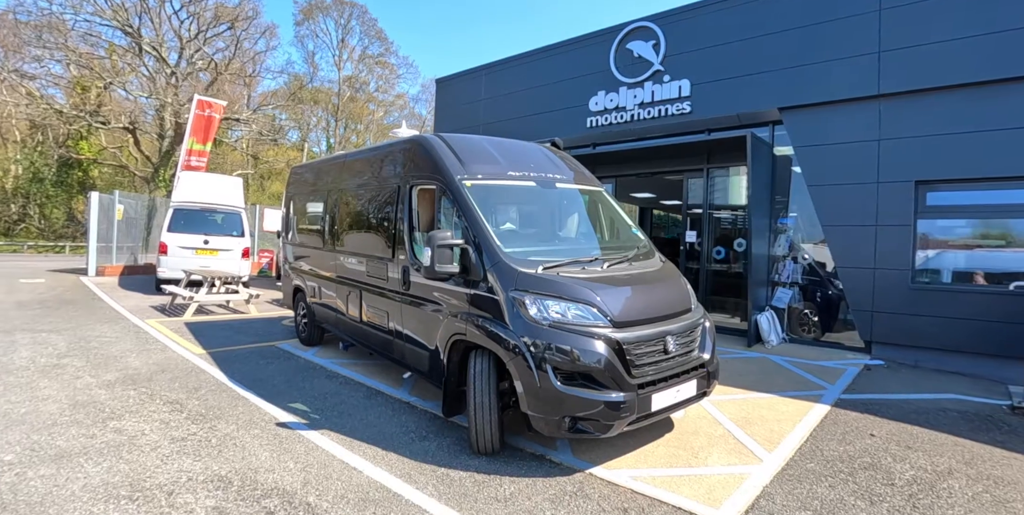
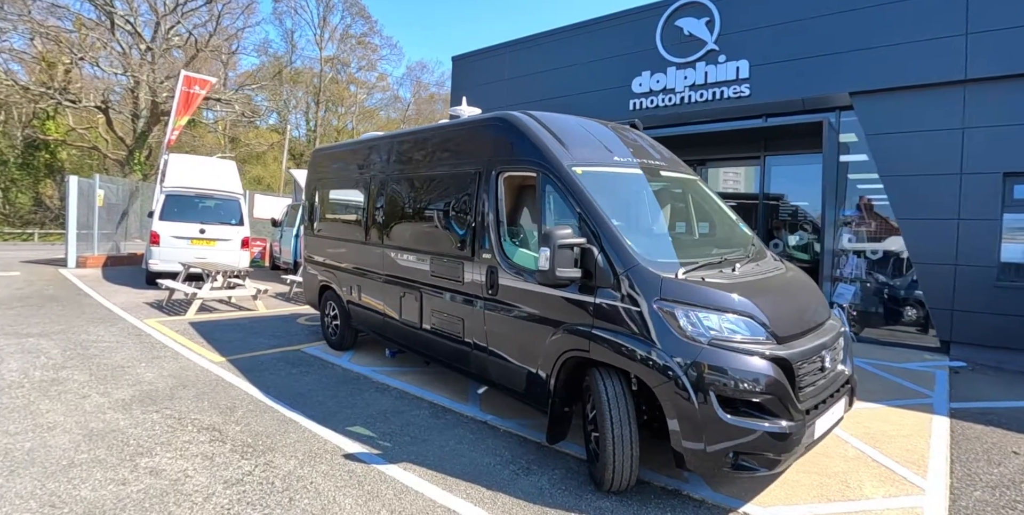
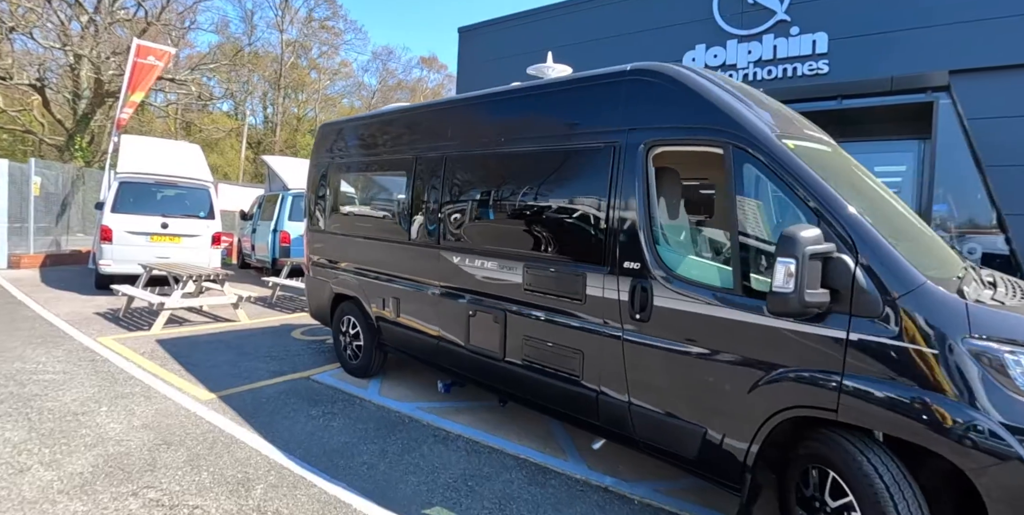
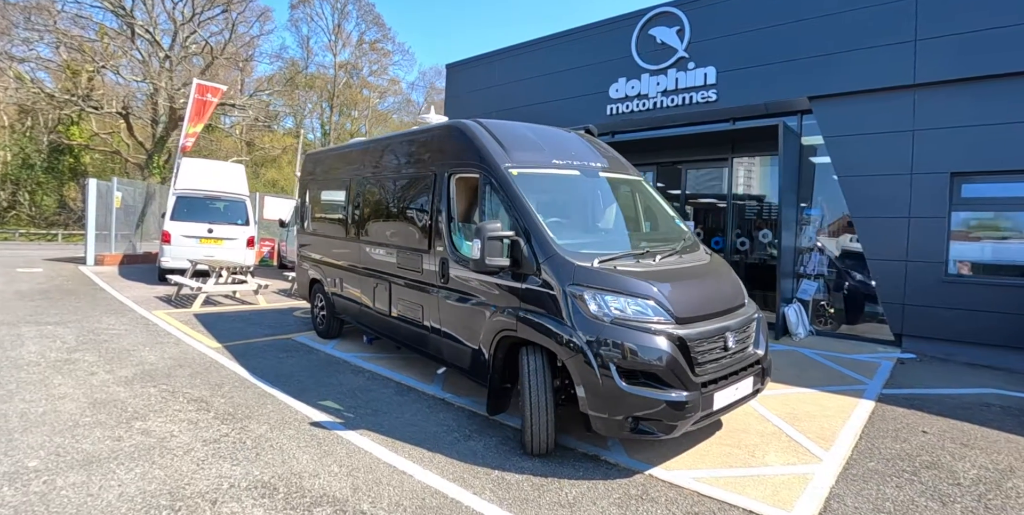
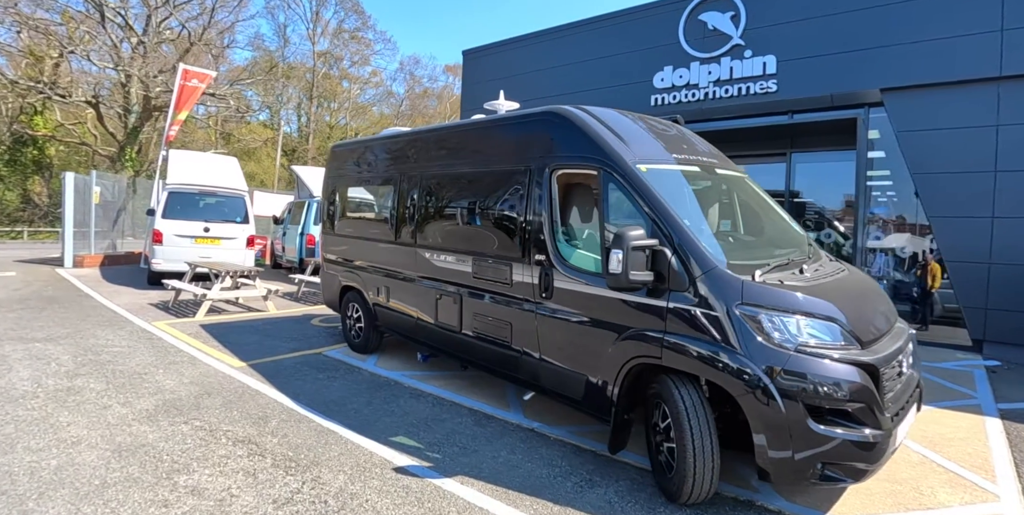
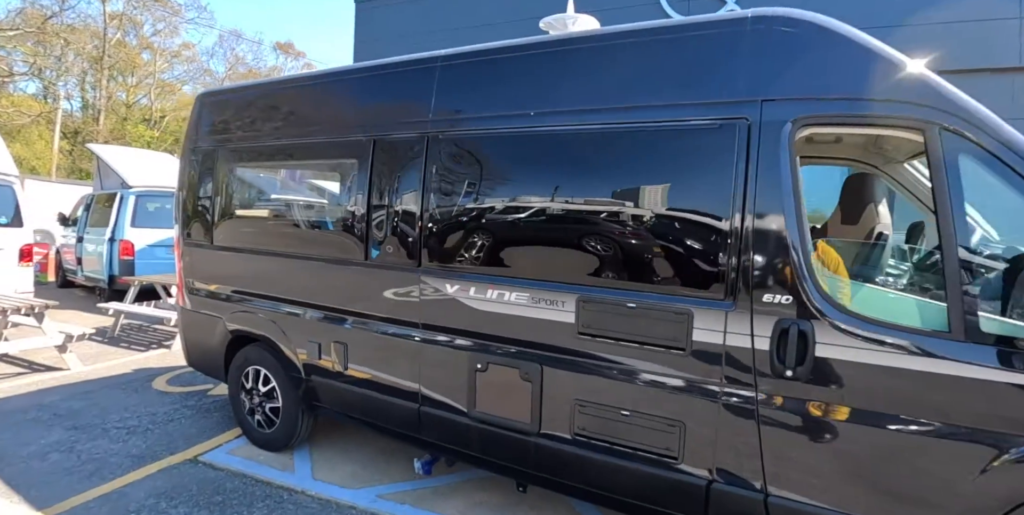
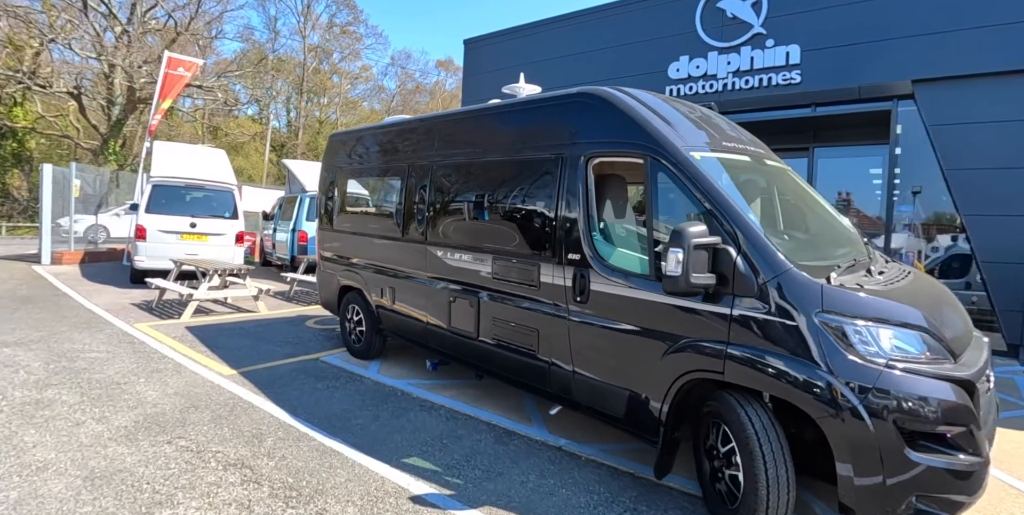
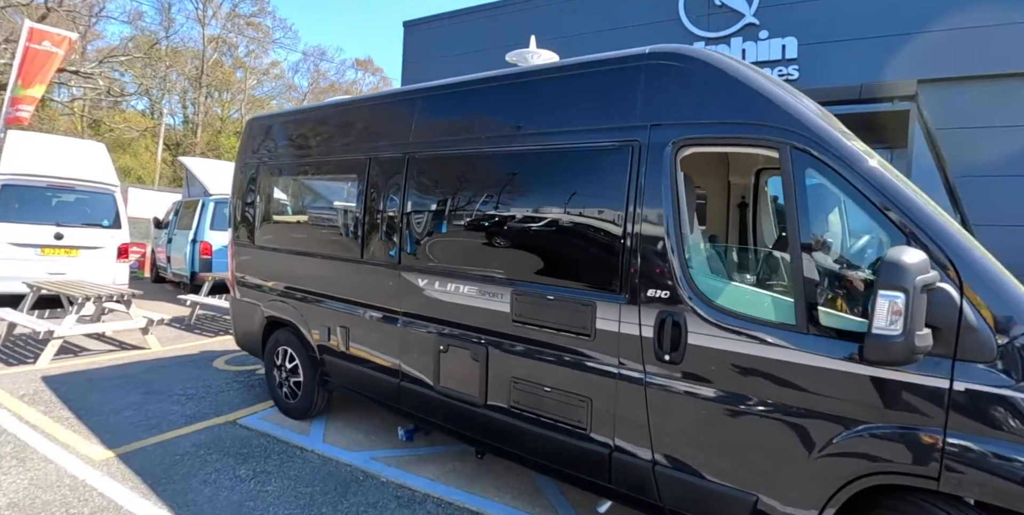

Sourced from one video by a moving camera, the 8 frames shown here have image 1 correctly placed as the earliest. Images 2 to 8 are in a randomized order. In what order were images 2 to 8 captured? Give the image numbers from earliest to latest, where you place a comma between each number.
4, 2, 5, 7, 3, 8, 6
